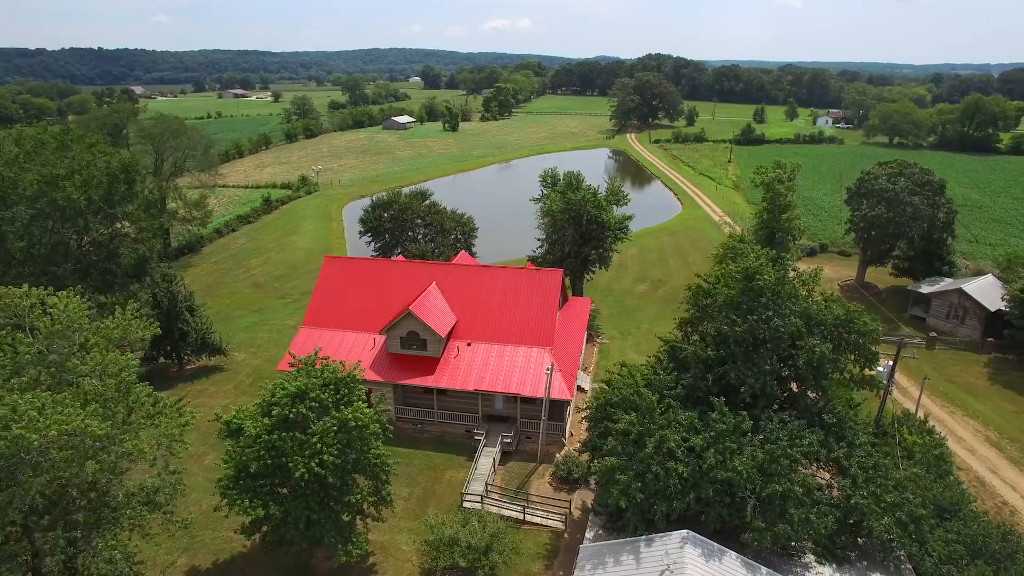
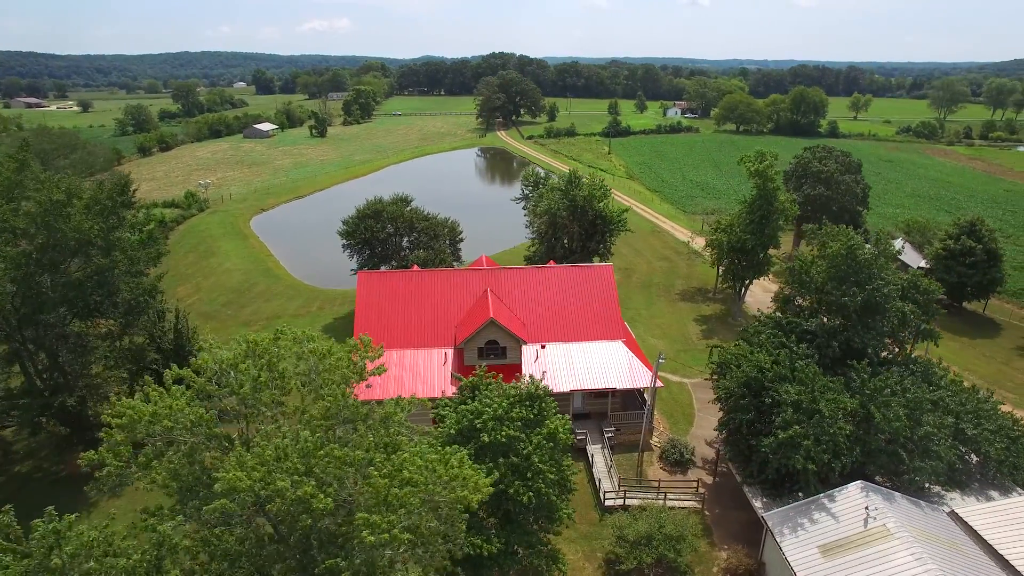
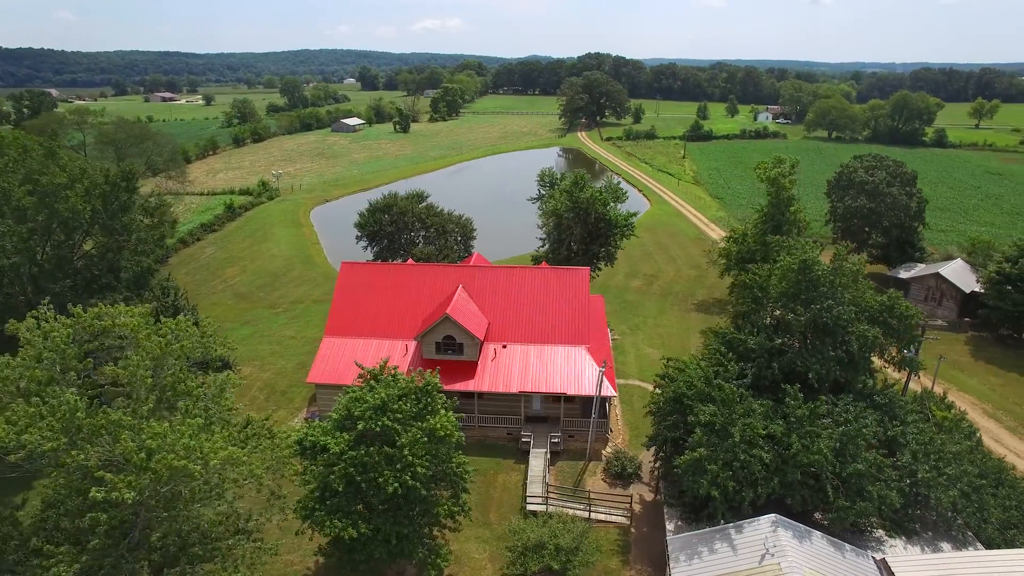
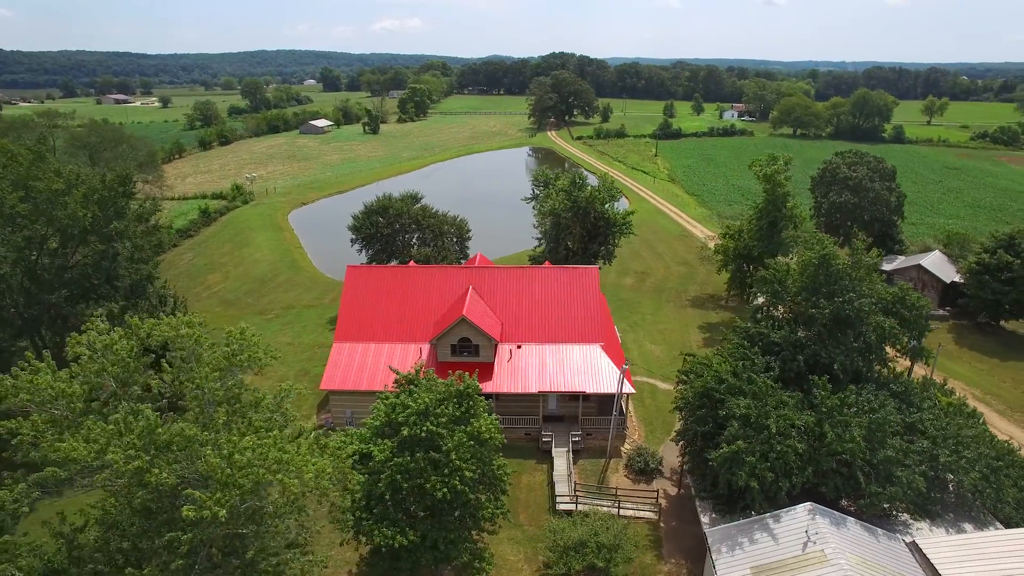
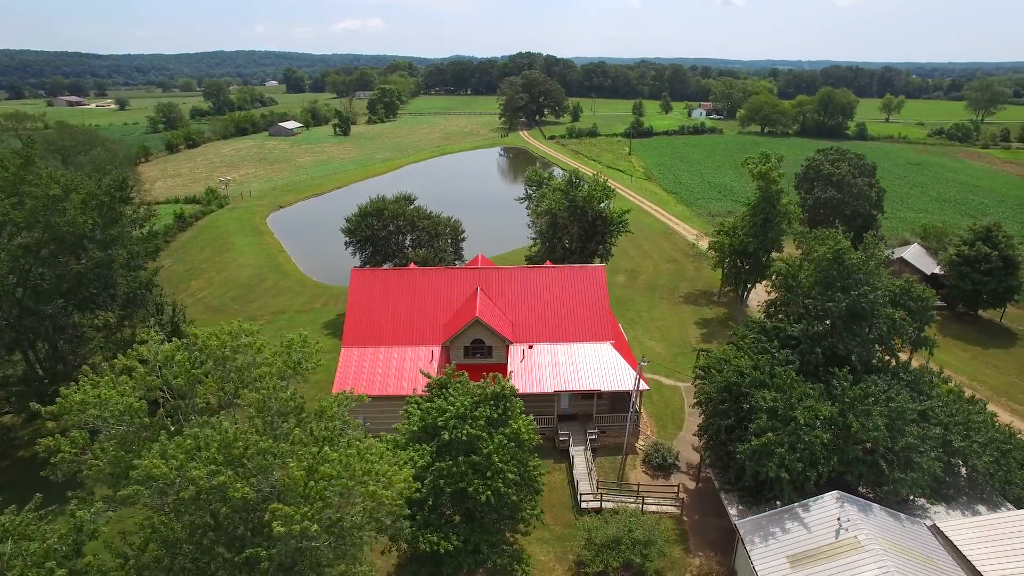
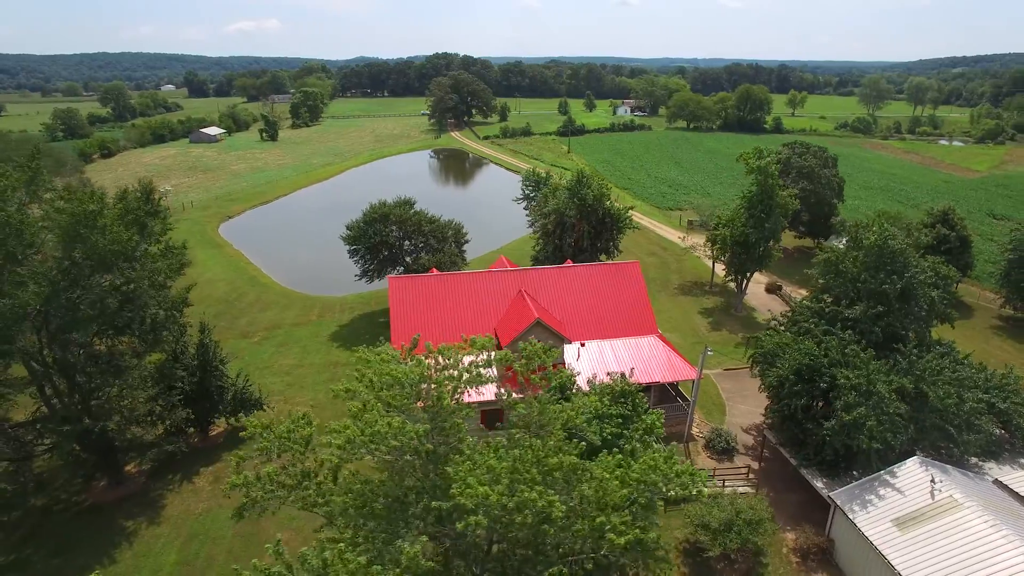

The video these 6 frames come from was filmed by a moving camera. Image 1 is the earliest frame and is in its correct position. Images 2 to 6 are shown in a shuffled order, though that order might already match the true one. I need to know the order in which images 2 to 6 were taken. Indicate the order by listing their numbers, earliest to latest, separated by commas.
3, 4, 5, 2, 6
